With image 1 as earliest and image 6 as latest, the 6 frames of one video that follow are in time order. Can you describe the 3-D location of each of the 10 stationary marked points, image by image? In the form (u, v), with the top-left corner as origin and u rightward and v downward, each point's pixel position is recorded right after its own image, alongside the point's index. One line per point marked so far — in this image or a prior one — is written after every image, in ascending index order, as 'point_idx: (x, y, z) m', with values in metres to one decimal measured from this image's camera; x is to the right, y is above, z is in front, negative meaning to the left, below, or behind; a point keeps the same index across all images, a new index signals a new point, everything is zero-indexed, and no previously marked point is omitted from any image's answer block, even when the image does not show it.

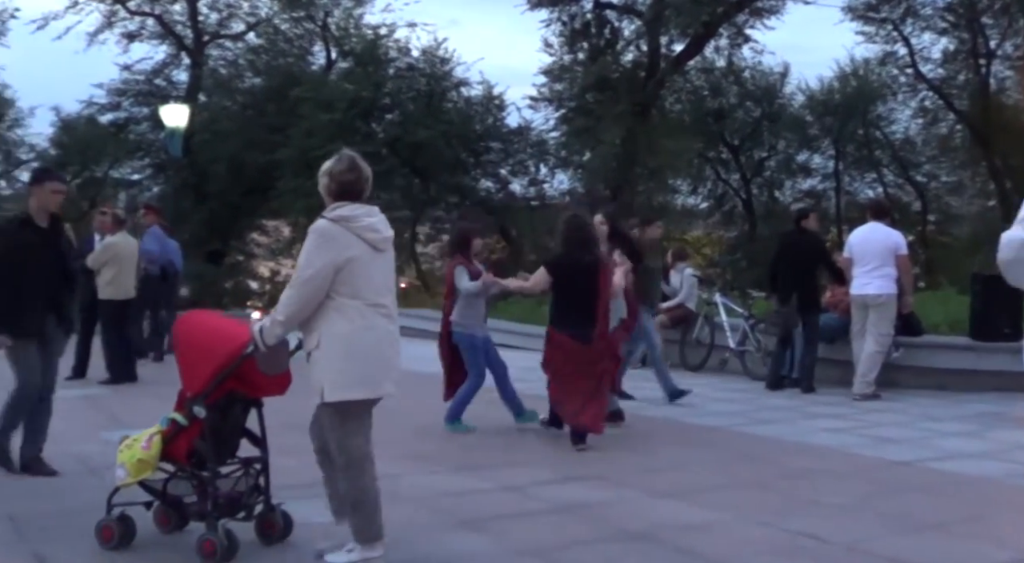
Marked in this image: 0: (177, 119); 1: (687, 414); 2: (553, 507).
0: (-3.9, +1.9, +12.2) m
1: (+1.9, -1.5, +11.6) m
2: (+0.2, -1.8, +8.3) m
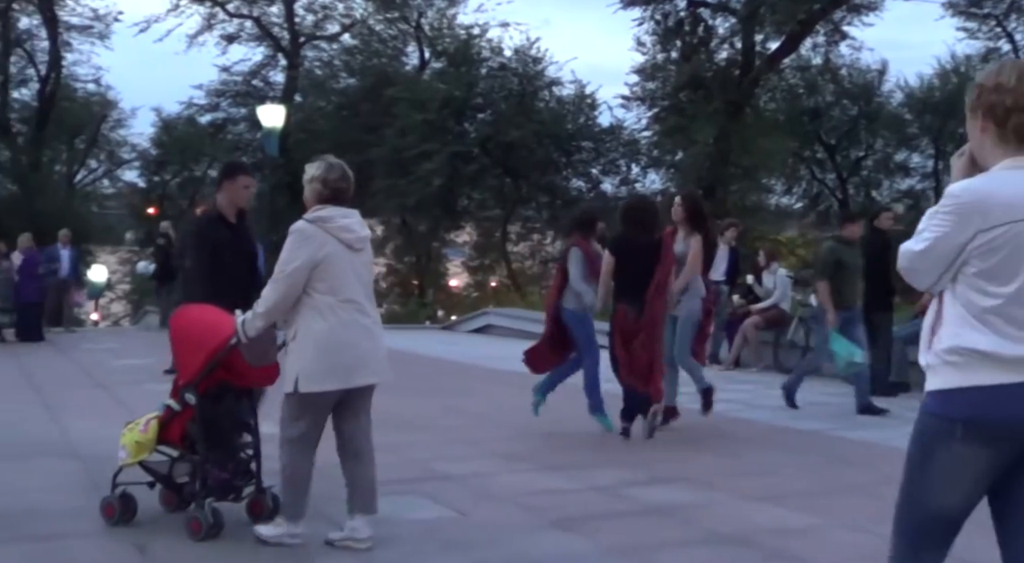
0: (-2.8, +1.9, +12.4) m
1: (+2.9, -1.5, +11.4) m
2: (+1.0, -1.8, +8.2) m
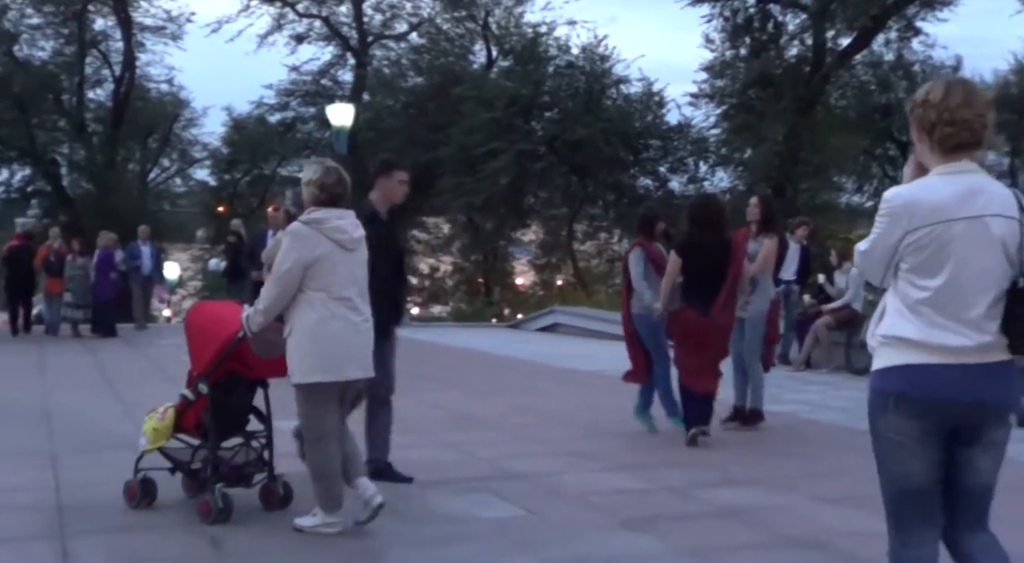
0: (-2.0, +2.0, +12.5) m
1: (+3.7, -1.5, +11.2) m
2: (+1.6, -1.8, +8.1) m
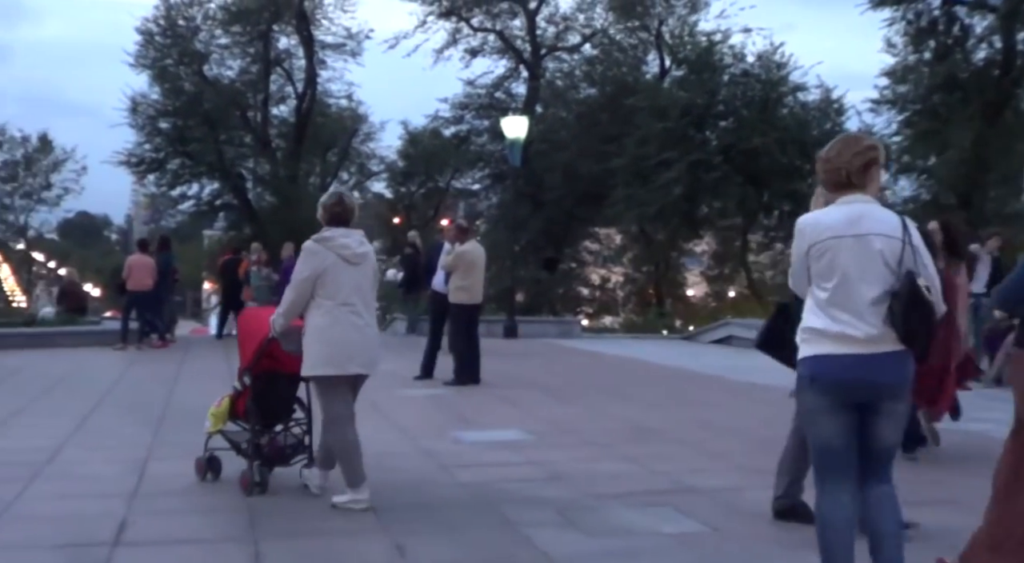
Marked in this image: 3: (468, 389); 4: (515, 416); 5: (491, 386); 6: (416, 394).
0: (+0.1, +1.8, +12.6) m
1: (+5.6, -1.6, +10.7) m
2: (+3.2, -1.9, +7.8) m
3: (-0.5, -1.3, +13.0) m
4: (+0.1, -1.6, +12.2) m
5: (-0.3, -1.3, +13.2) m
6: (-1.2, -1.4, +13.0) m
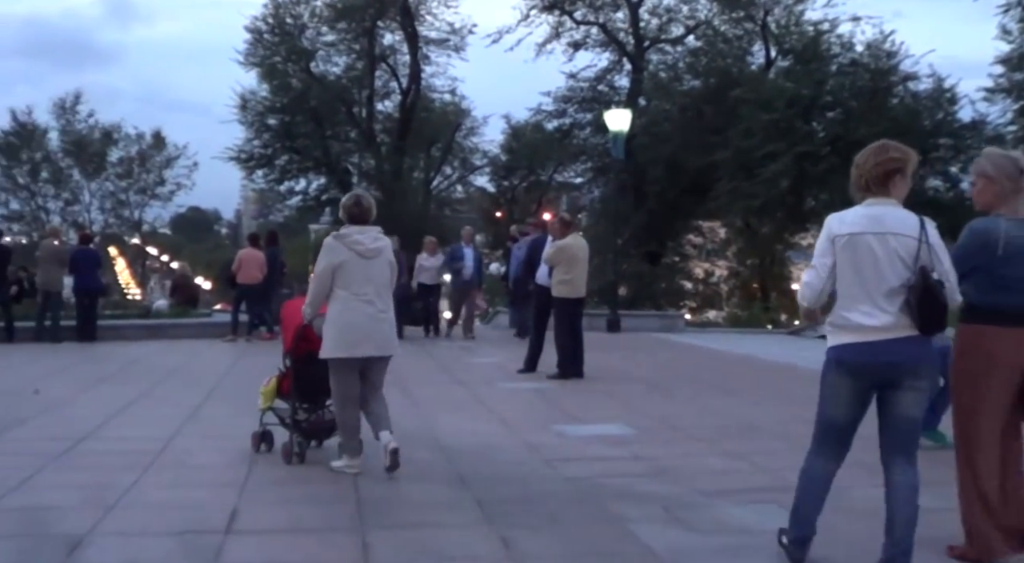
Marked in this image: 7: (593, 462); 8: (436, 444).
0: (+1.3, +1.9, +12.5) m
1: (+6.7, -1.5, +10.2) m
2: (+4.1, -1.8, +7.6) m
3: (+0.7, -1.3, +13.0) m
4: (+1.3, -1.5, +12.1) m
5: (+1.0, -1.3, +13.2) m
6: (+0.1, -1.3, +13.1) m
7: (+0.8, -1.8, +10.4) m
8: (-0.8, -1.7, +10.9) m
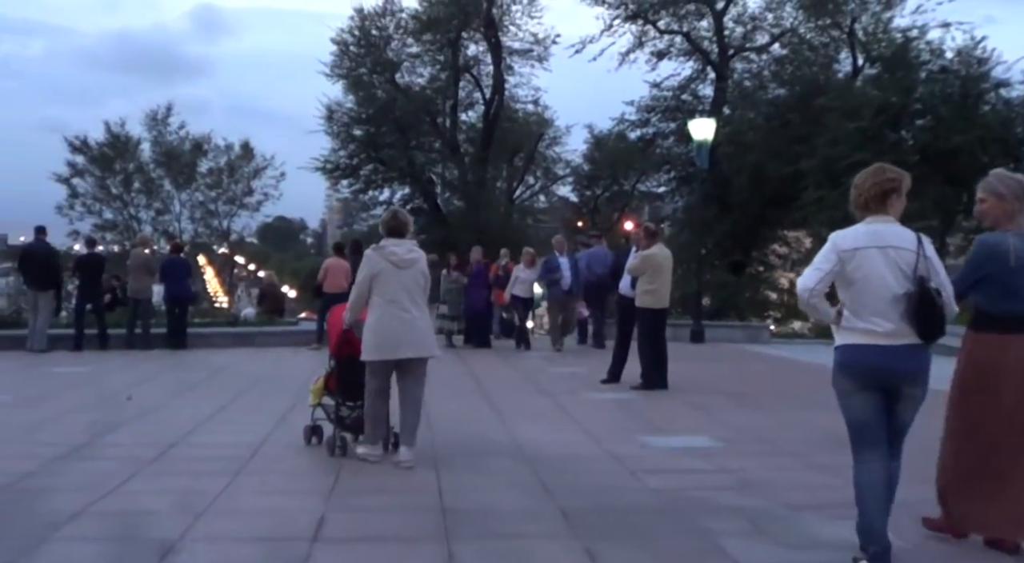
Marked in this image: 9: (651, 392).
0: (+2.3, +1.8, +12.4) m
1: (+7.5, -1.6, +9.9) m
2: (+4.8, -1.9, +7.3) m
3: (+1.8, -1.4, +12.9) m
4: (+2.2, -1.6, +12.0) m
5: (+2.0, -1.4, +13.1) m
6: (+1.1, -1.5, +13.0) m
7: (+1.7, -1.9, +10.3) m
8: (+0.1, -1.8, +10.9) m
9: (+1.7, -1.4, +13.0) m
